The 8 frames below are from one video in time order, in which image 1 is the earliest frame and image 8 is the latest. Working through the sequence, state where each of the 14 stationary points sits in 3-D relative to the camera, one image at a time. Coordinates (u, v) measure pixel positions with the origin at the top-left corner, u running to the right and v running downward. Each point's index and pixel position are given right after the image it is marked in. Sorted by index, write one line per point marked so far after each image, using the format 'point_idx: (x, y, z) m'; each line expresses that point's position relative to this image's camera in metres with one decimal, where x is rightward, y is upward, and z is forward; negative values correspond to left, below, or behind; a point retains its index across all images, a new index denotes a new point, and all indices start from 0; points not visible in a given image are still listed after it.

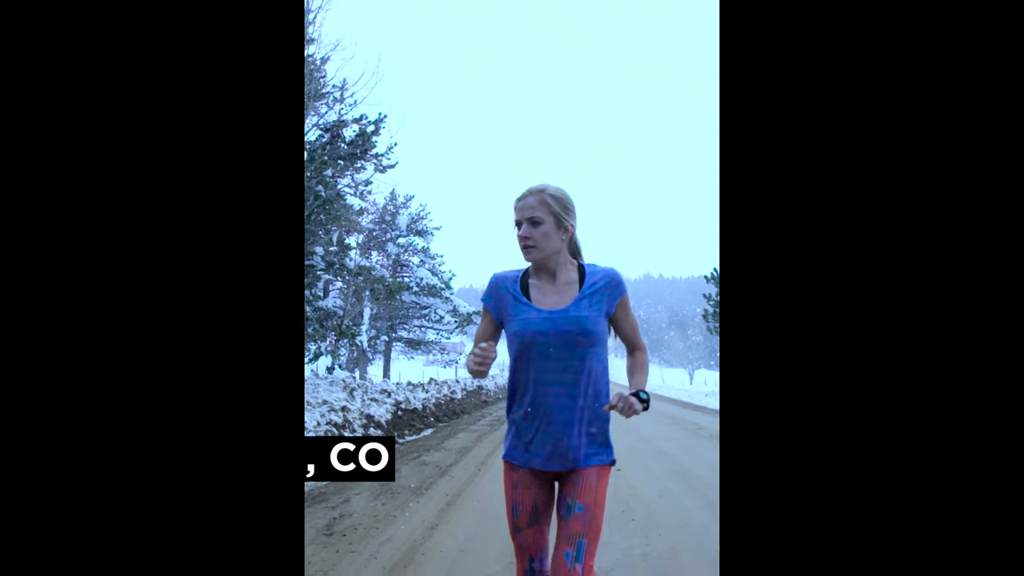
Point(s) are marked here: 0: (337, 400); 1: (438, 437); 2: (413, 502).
0: (-2.9, -1.9, +10.6) m
1: (-1.3, -2.6, +11.1) m
2: (-0.9, -1.9, +5.5) m
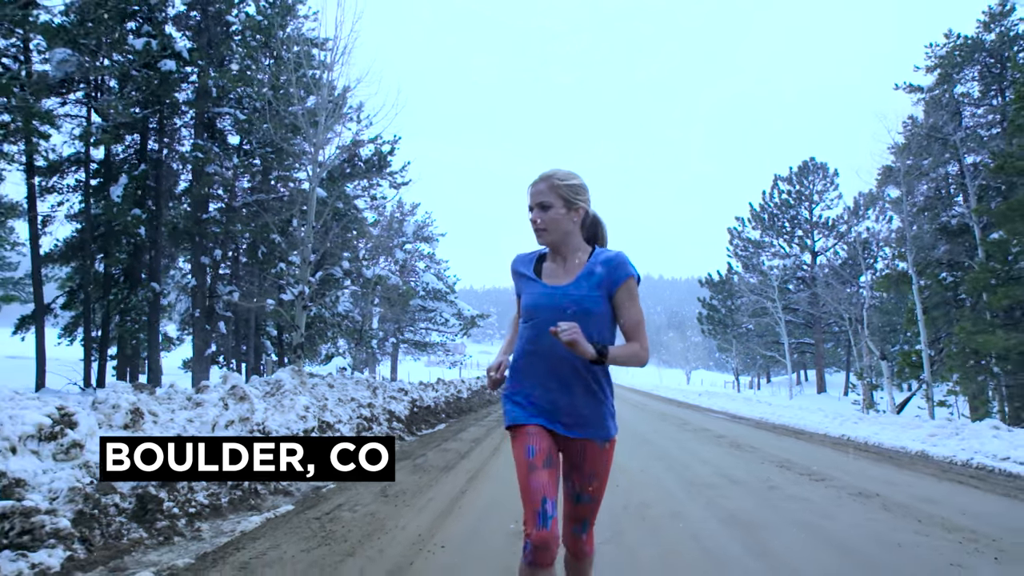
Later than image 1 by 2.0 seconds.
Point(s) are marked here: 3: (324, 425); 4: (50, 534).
0: (-2.8, -2.0, +12.0) m
1: (-1.2, -2.8, +12.6) m
2: (-0.7, -2.0, +6.9) m
3: (-2.7, -2.0, +9.3) m
4: (-2.9, -1.6, +4.1) m
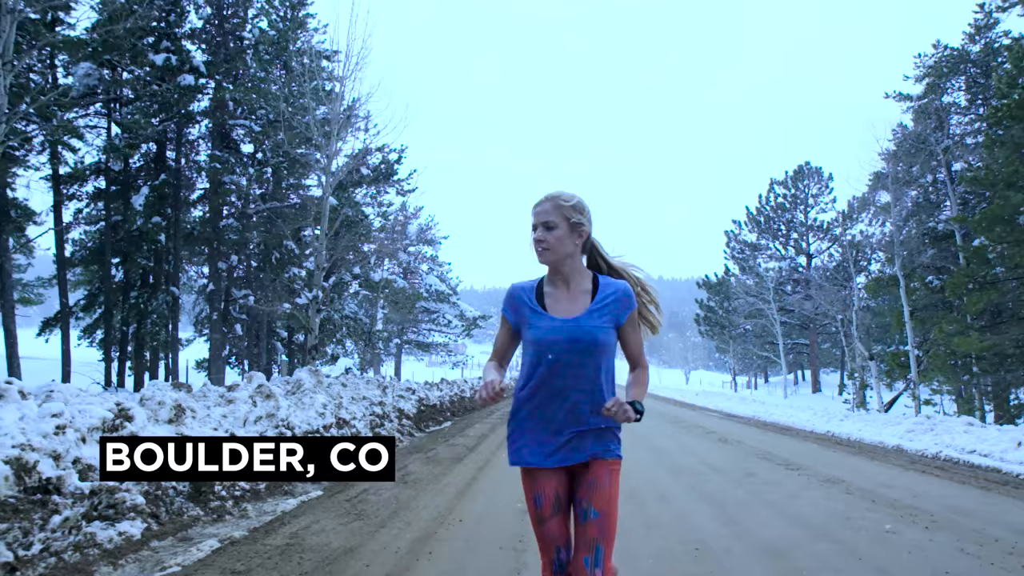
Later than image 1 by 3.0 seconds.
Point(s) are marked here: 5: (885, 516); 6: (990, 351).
0: (-2.7, -2.1, +12.7) m
1: (-1.1, -2.9, +13.3) m
2: (-0.7, -2.1, +7.6) m
3: (-2.7, -2.1, +10.0) m
4: (-2.8, -1.6, +4.8) m
5: (+2.9, -1.8, +4.9) m
6: (+10.5, -1.4, +14.2) m
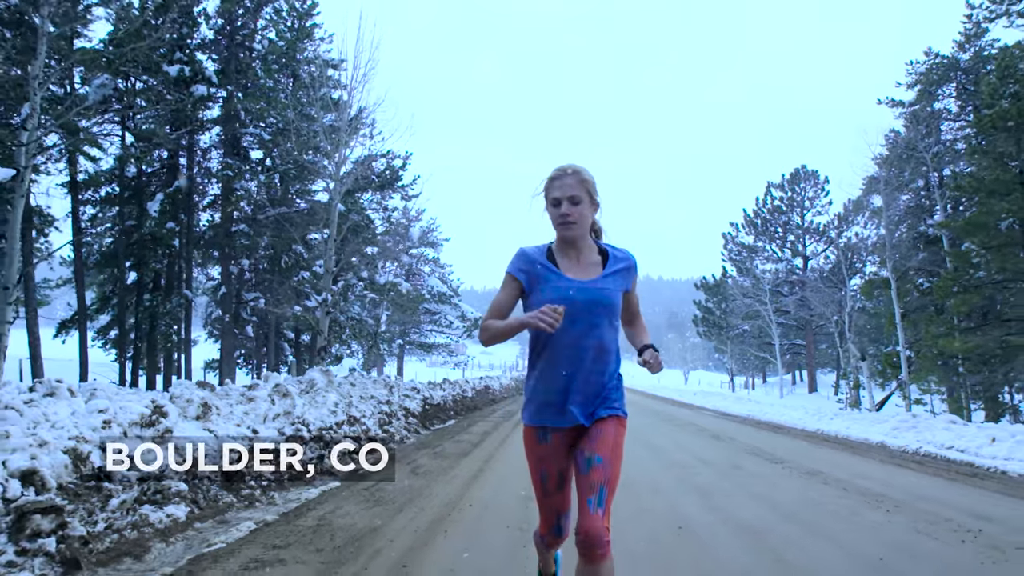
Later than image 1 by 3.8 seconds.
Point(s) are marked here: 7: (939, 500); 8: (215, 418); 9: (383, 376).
0: (-2.7, -2.2, +13.3) m
1: (-1.1, -3.0, +13.8) m
2: (-0.6, -2.2, +8.1) m
3: (-2.6, -2.1, +10.6) m
4: (-2.8, -1.7, +5.3) m
5: (+2.9, -1.8, +5.5) m
6: (+10.6, -1.5, +14.8) m
7: (+3.7, -1.8, +5.6) m
8: (-3.4, -1.5, +7.4) m
9: (-3.8, -2.6, +18.8) m
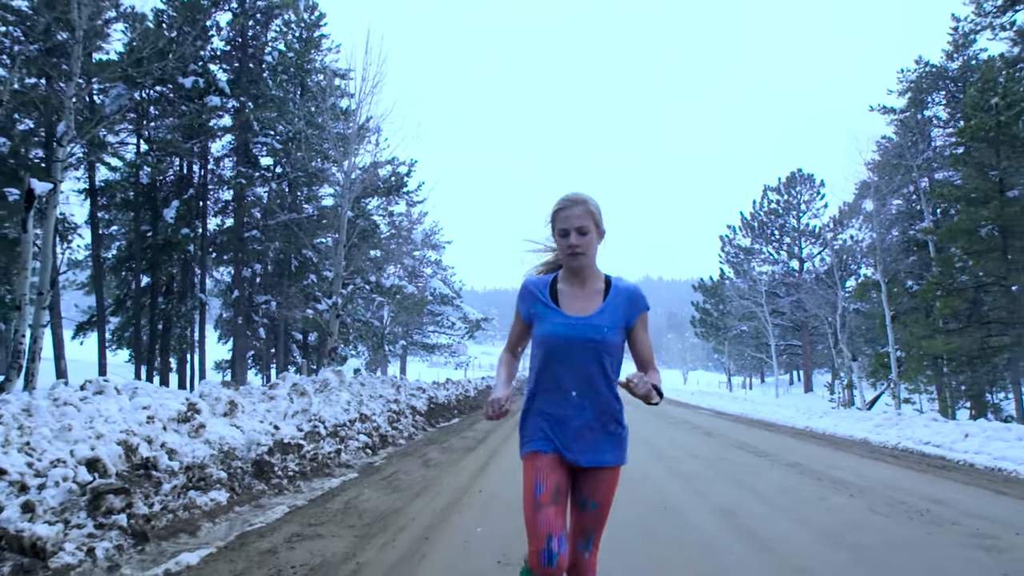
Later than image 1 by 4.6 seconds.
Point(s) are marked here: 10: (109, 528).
0: (-2.6, -2.3, +13.9) m
1: (-1.0, -3.0, +14.4) m
2: (-0.6, -2.3, +8.7) m
3: (-2.6, -2.2, +11.2) m
4: (-2.7, -1.8, +5.9) m
5: (+2.9, -1.9, +6.1) m
6: (+10.6, -1.6, +15.4) m
7: (+3.8, -1.9, +6.2) m
8: (-3.4, -1.6, +8.1) m
9: (-3.7, -2.7, +19.4) m
10: (-2.7, -1.6, +4.4) m
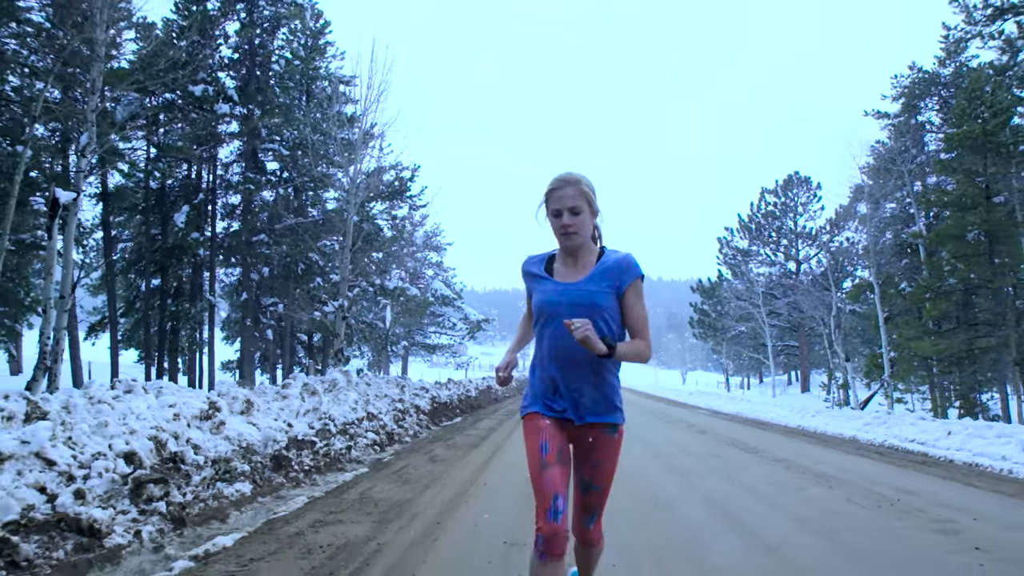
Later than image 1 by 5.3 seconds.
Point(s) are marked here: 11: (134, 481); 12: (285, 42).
0: (-2.6, -2.4, +14.3) m
1: (-1.0, -3.1, +14.8) m
2: (-0.6, -2.4, +9.2) m
3: (-2.5, -2.3, +11.6) m
4: (-2.7, -1.8, +6.4) m
5: (+3.0, -2.0, +6.5) m
6: (+10.6, -1.6, +15.8) m
7: (+3.8, -2.0, +6.7) m
8: (-3.4, -1.6, +8.5) m
9: (-3.7, -2.7, +19.9) m
10: (-2.7, -1.7, +4.8) m
11: (-2.9, -1.5, +5.0) m
12: (-6.5, +7.0, +18.4) m
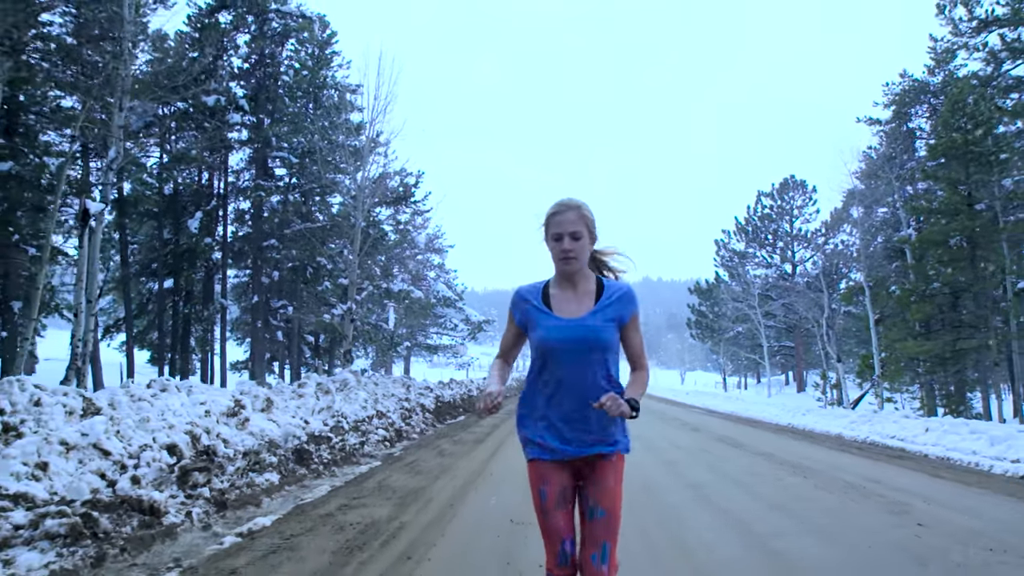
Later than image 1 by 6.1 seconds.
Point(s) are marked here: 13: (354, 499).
0: (-2.6, -2.4, +14.9) m
1: (-1.0, -3.2, +15.4) m
2: (-0.5, -2.4, +9.8) m
3: (-2.5, -2.4, +12.2) m
4: (-2.7, -1.9, +7.0) m
5: (+3.0, -2.0, +7.1) m
6: (+10.7, -1.7, +16.4) m
7: (+3.8, -2.1, +7.3) m
8: (-3.3, -1.7, +9.1) m
9: (-3.6, -2.8, +20.5) m
10: (-2.7, -1.8, +5.4) m
11: (-2.9, -1.6, +5.6) m
12: (-6.4, +6.9, +19.0) m
13: (-1.5, -1.9, +5.9) m
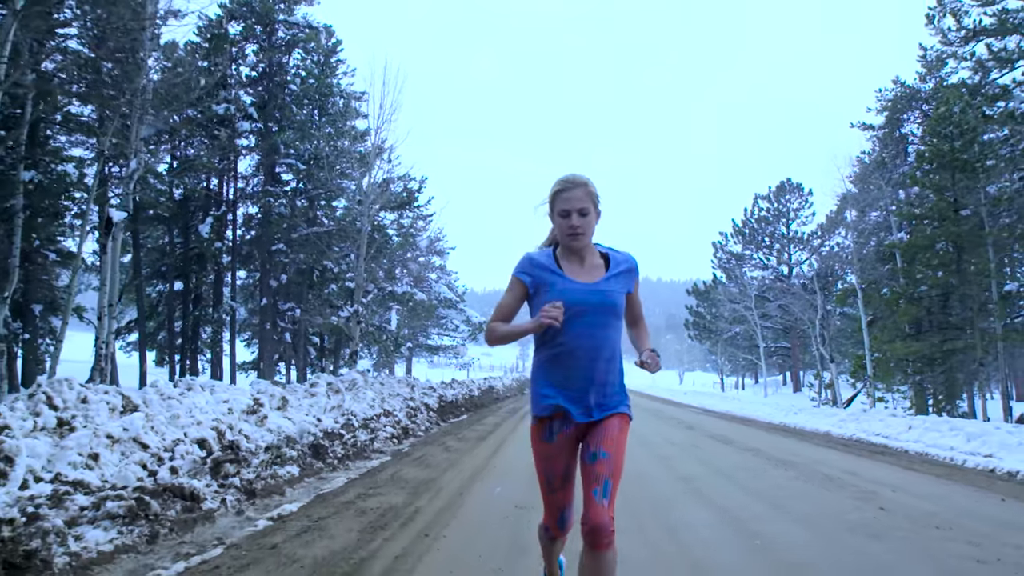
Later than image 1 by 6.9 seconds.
0: (-2.5, -2.5, +15.4) m
1: (-1.0, -3.3, +16.0) m
2: (-0.5, -2.5, +10.3) m
3: (-2.5, -2.4, +12.7) m
4: (-2.6, -2.0, +7.5) m
5: (+3.0, -2.1, +7.6) m
6: (+10.7, -1.8, +17.0) m
7: (+3.9, -2.1, +7.8) m
8: (-3.3, -1.8, +9.6) m
9: (-3.6, -2.9, +21.0) m
10: (-2.6, -1.8, +5.9) m
11: (-2.9, -1.6, +6.1) m
12: (-6.4, +6.9, +19.5) m
13: (-1.4, -2.0, +6.4) m
